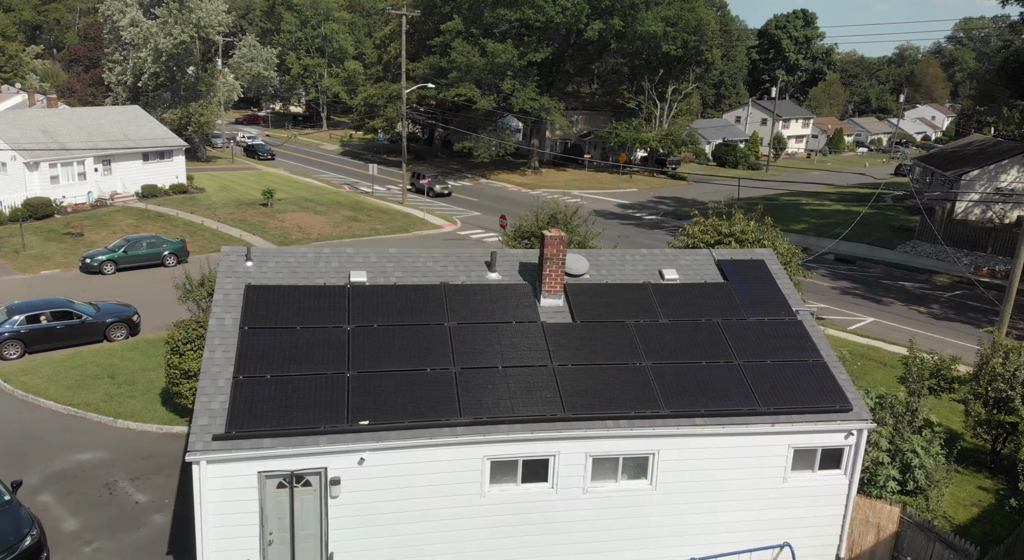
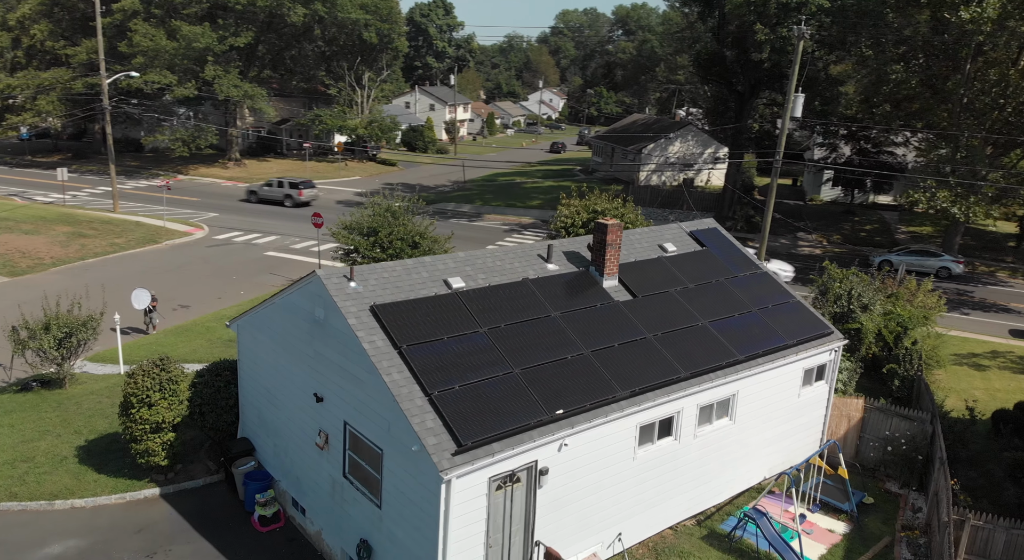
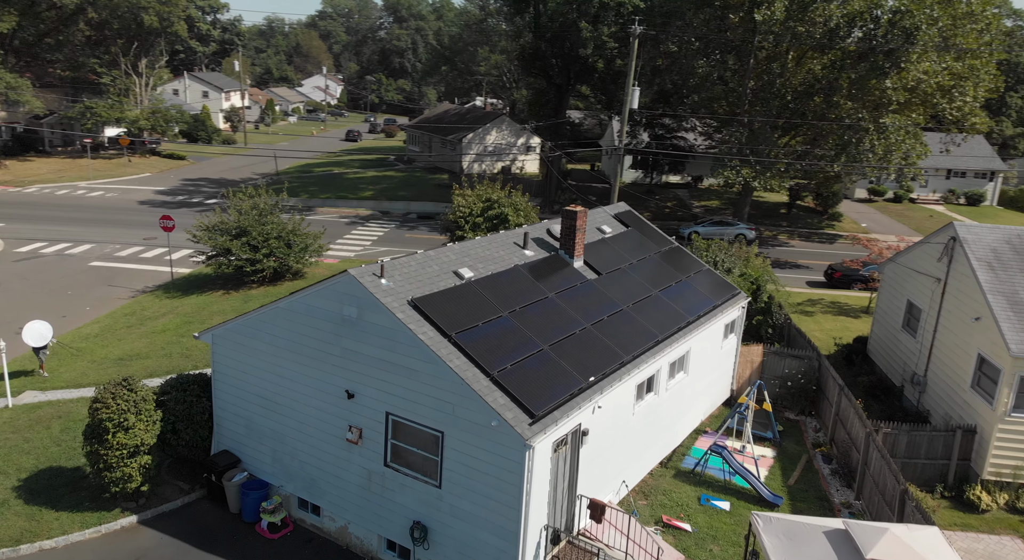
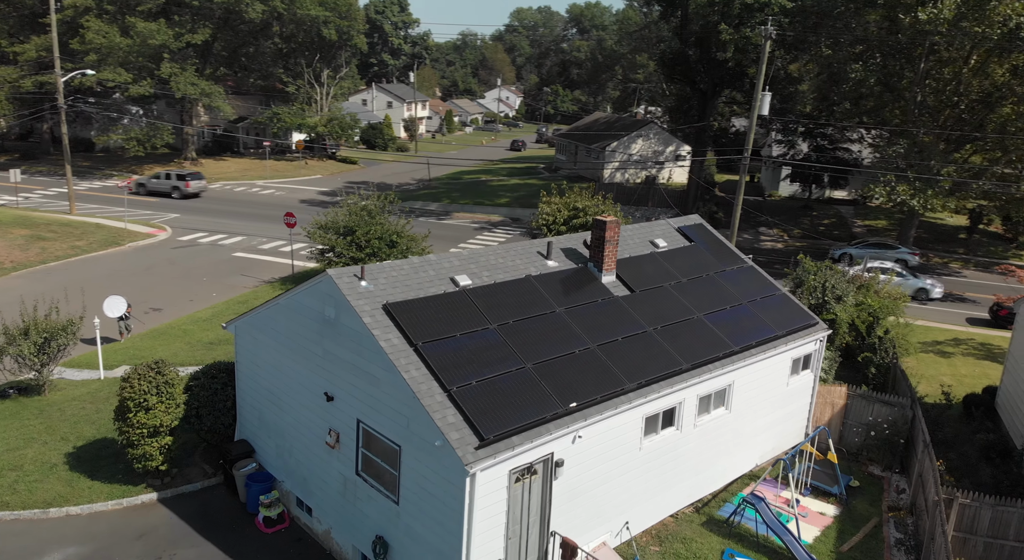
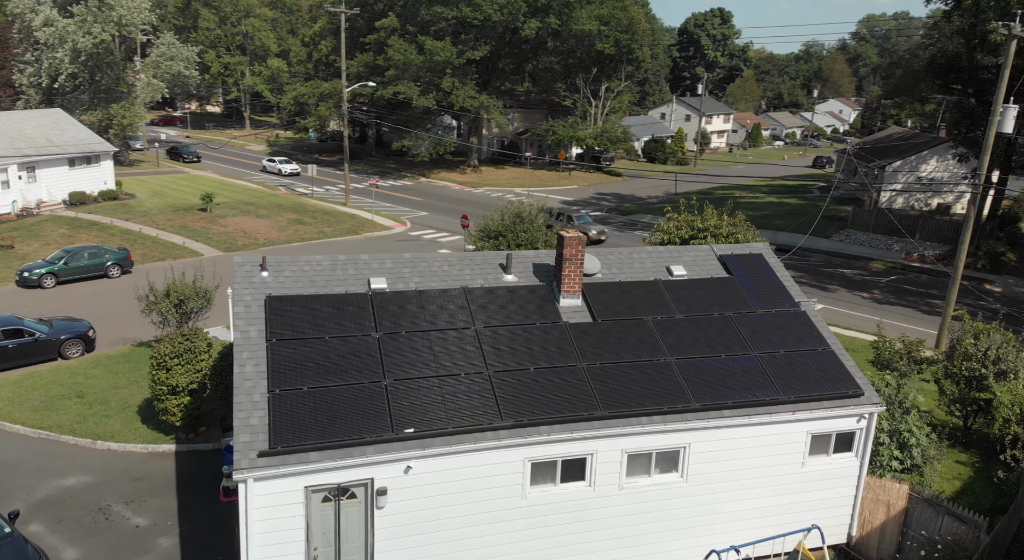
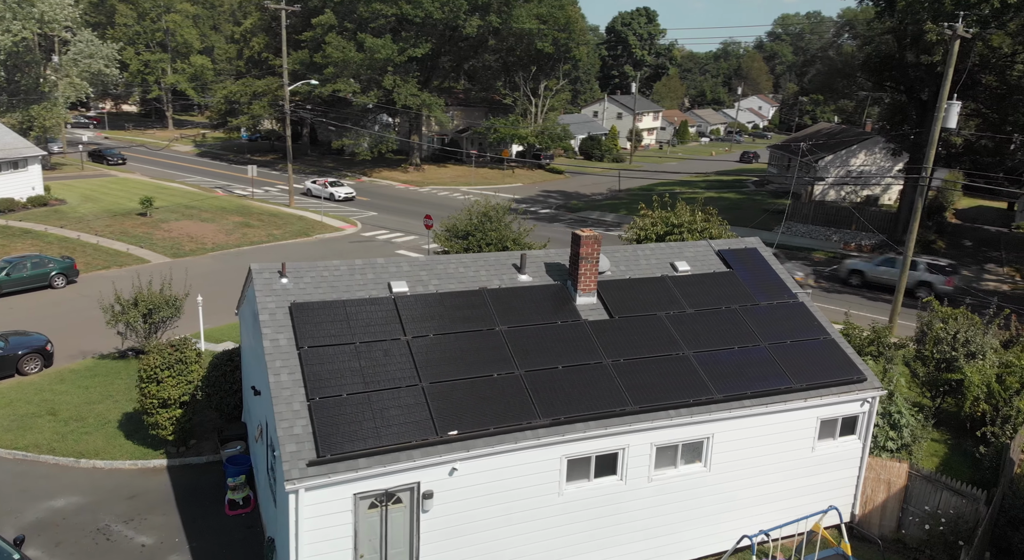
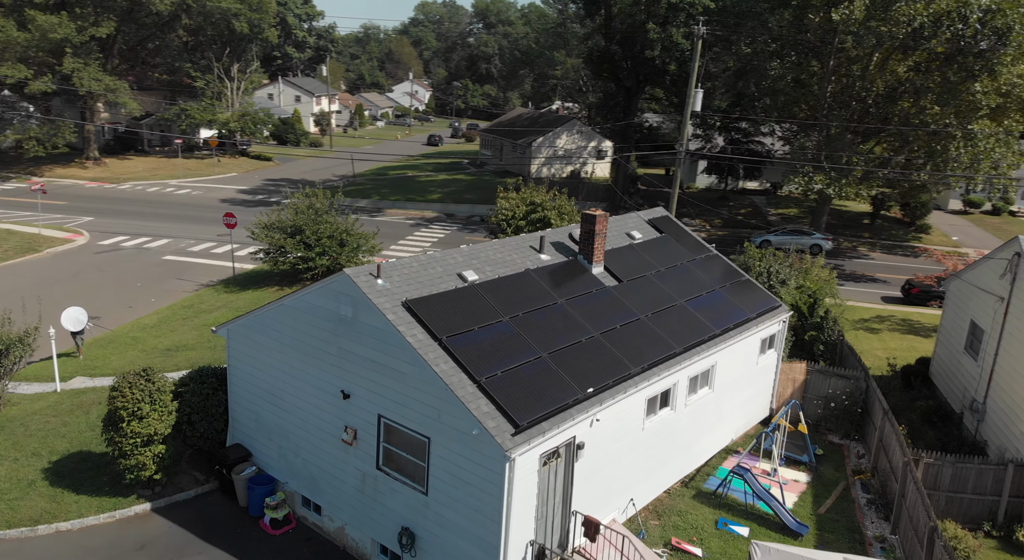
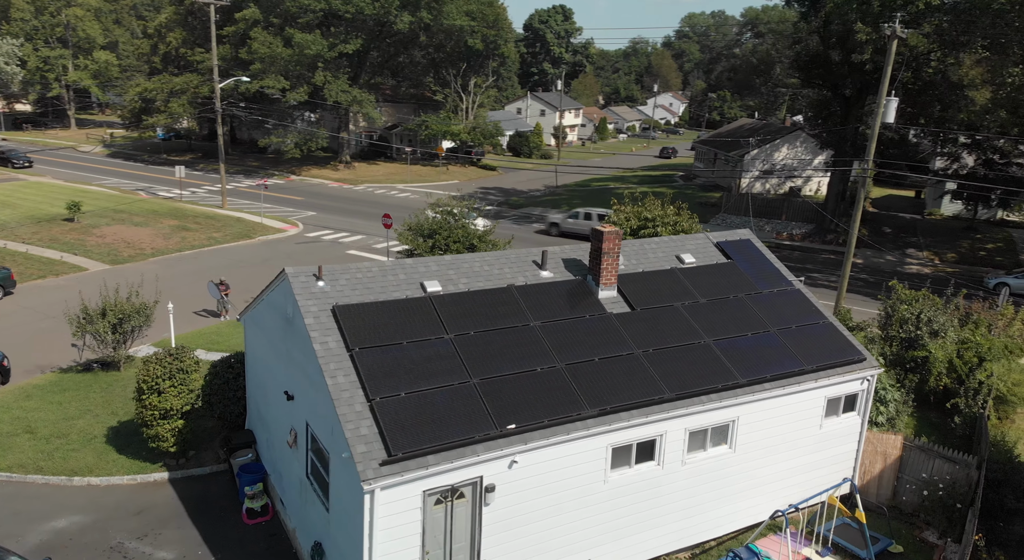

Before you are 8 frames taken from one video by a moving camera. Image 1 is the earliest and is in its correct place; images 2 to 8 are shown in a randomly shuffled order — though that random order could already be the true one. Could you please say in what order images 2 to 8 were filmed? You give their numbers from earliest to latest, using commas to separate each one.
5, 6, 8, 2, 4, 7, 3
